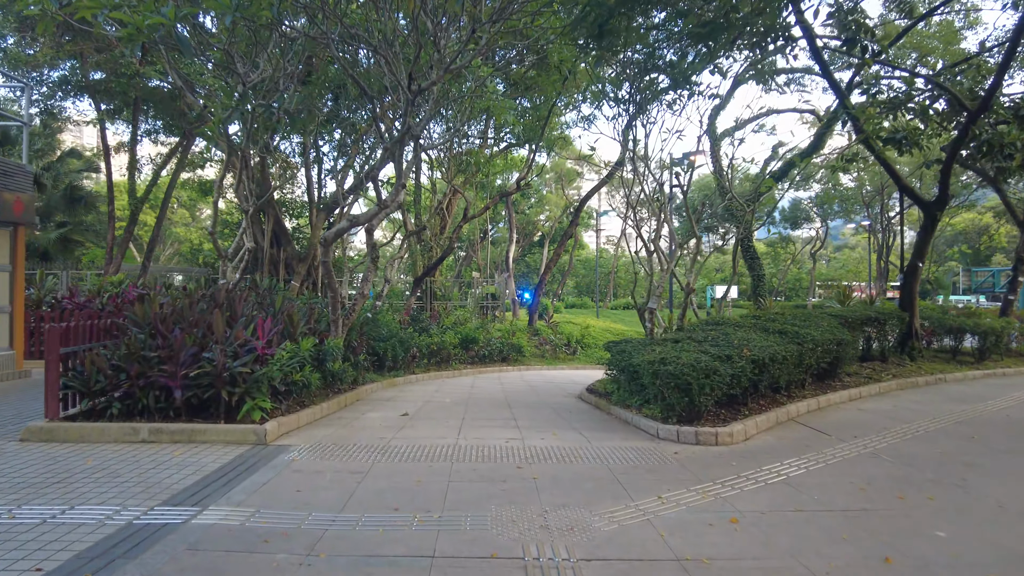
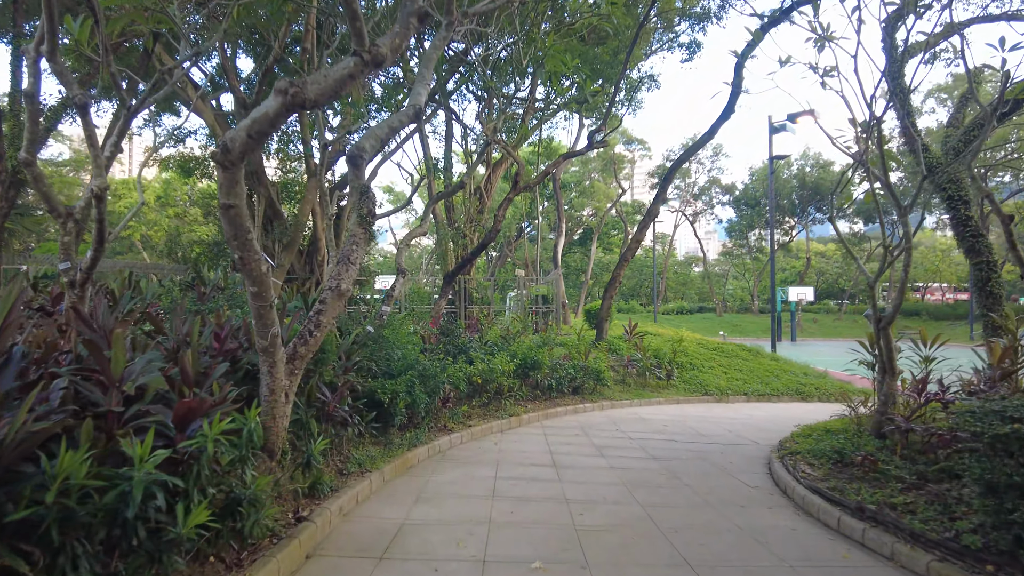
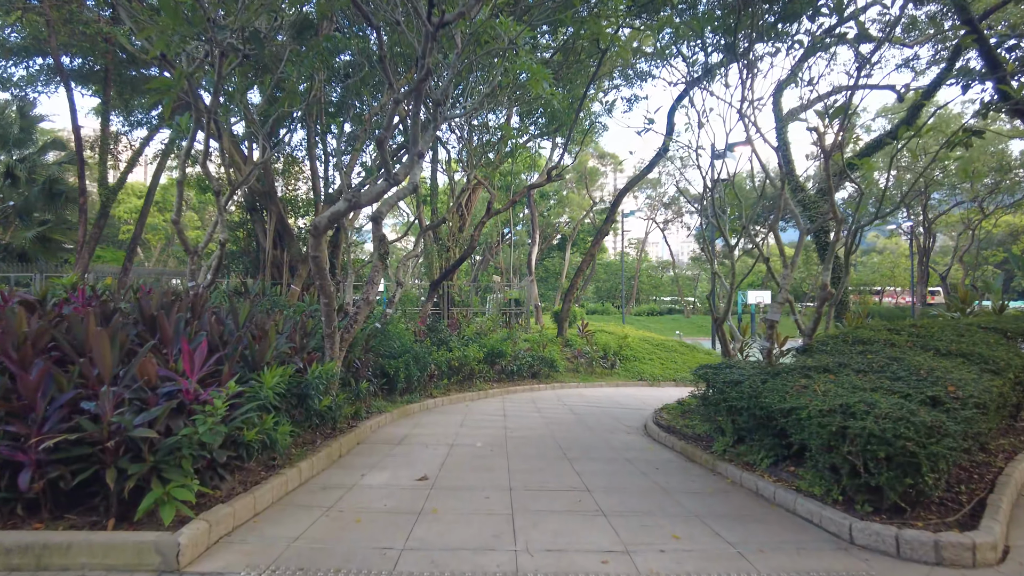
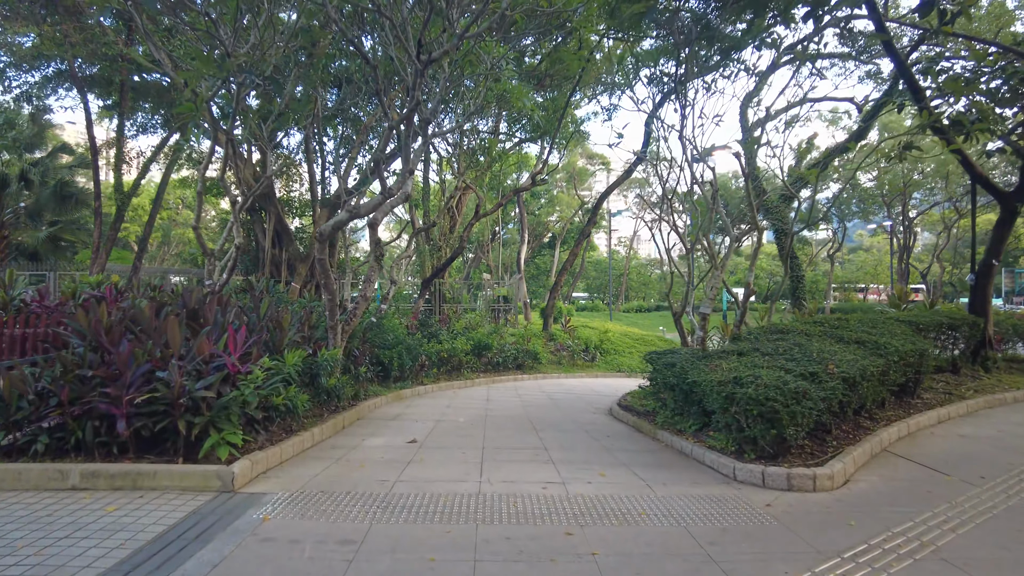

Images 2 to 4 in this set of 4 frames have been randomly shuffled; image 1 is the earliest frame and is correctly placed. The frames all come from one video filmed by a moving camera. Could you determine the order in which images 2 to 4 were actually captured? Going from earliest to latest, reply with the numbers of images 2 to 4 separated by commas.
4, 3, 2
